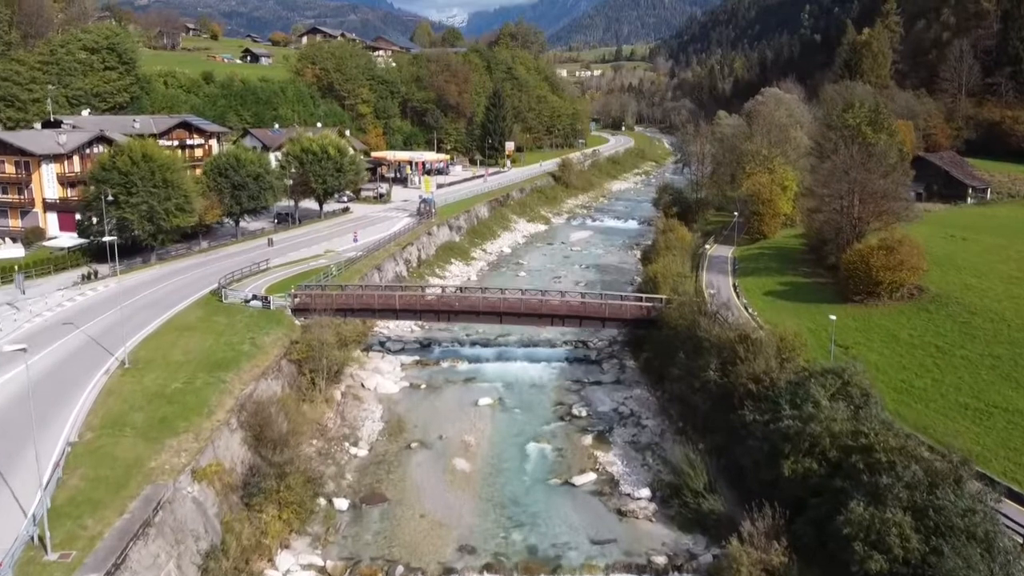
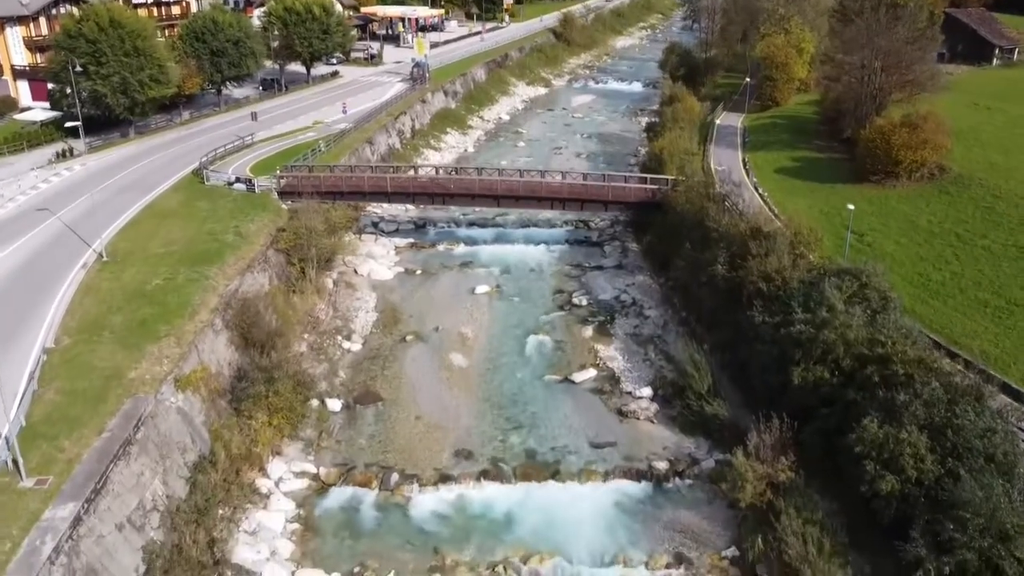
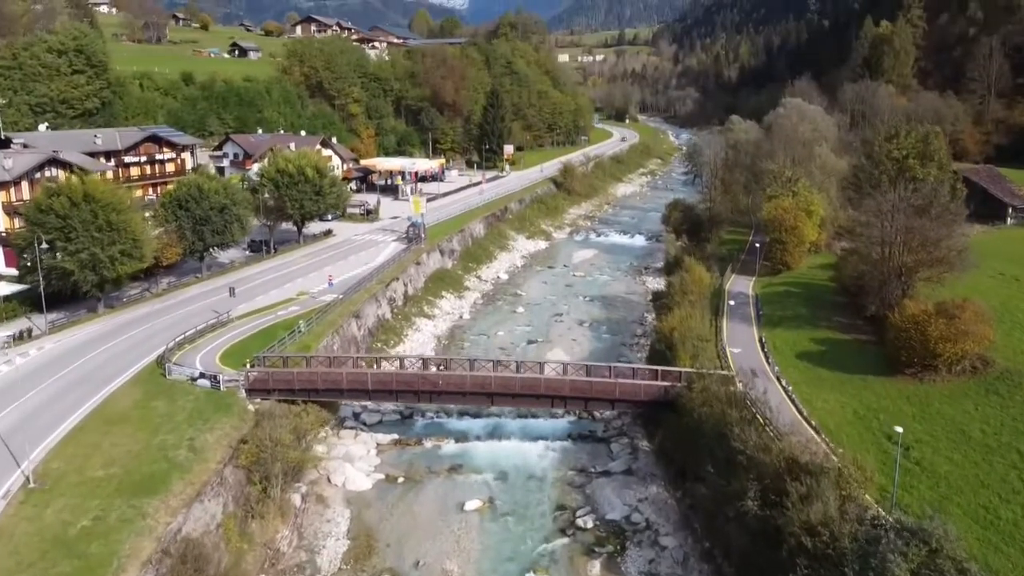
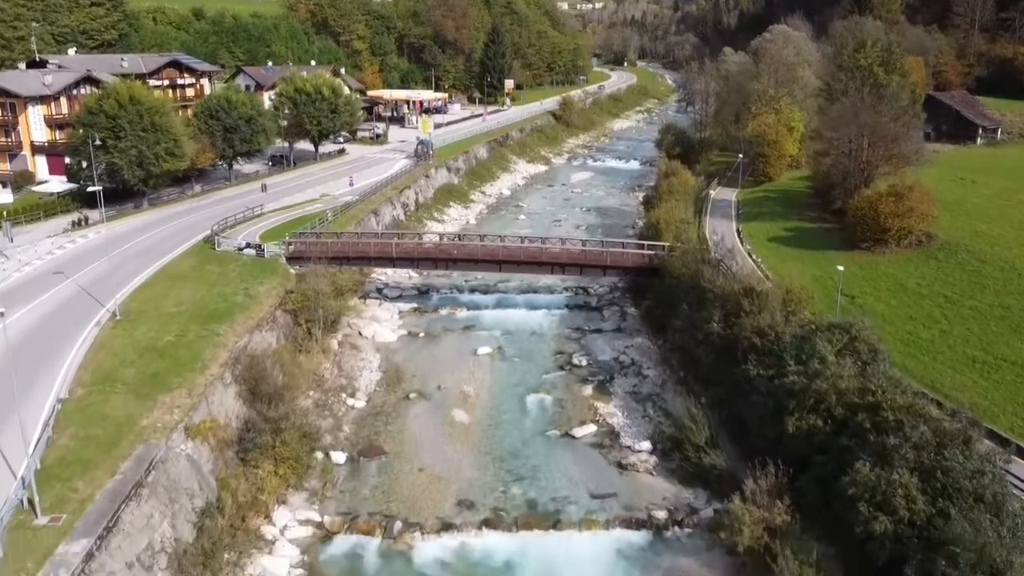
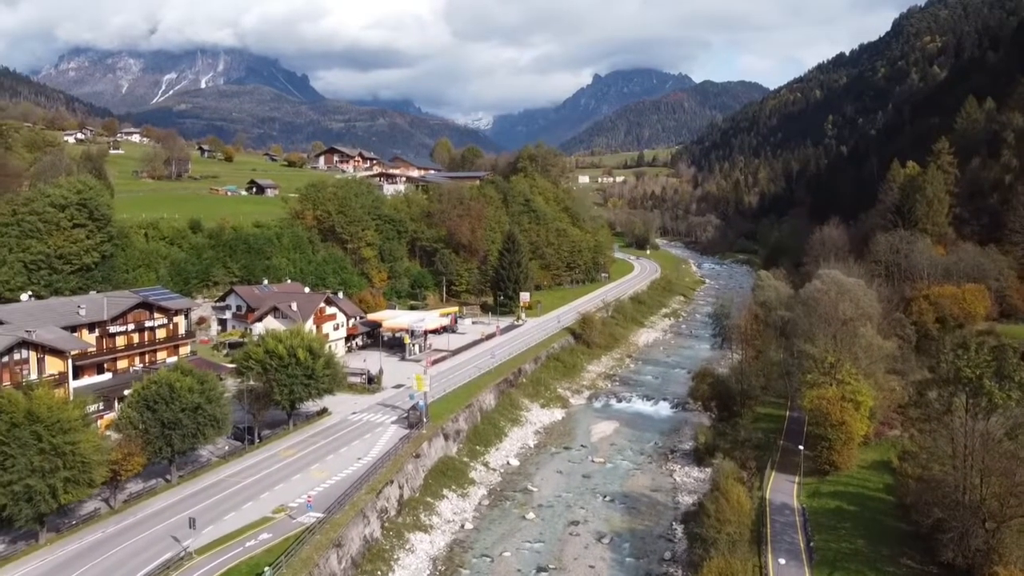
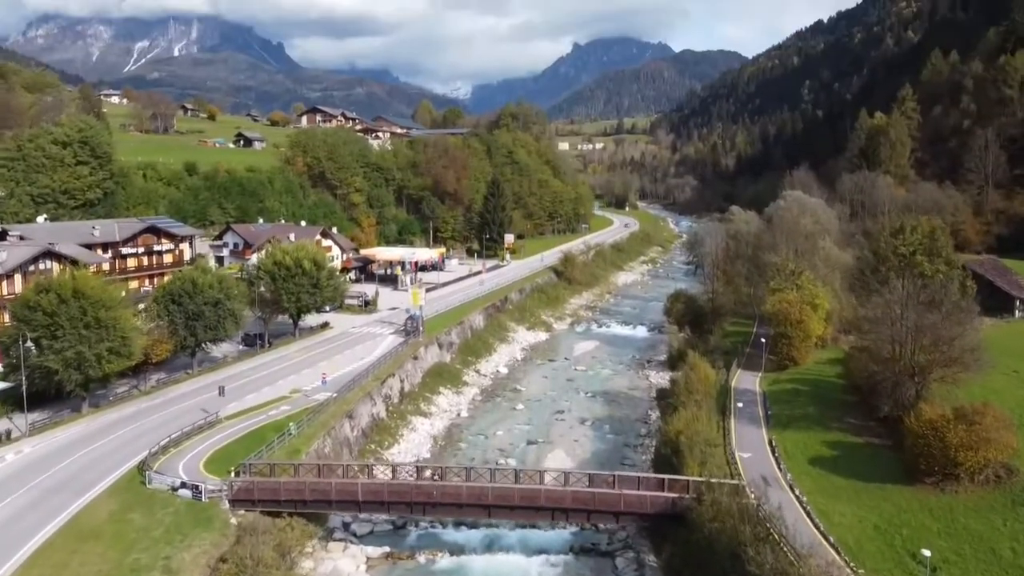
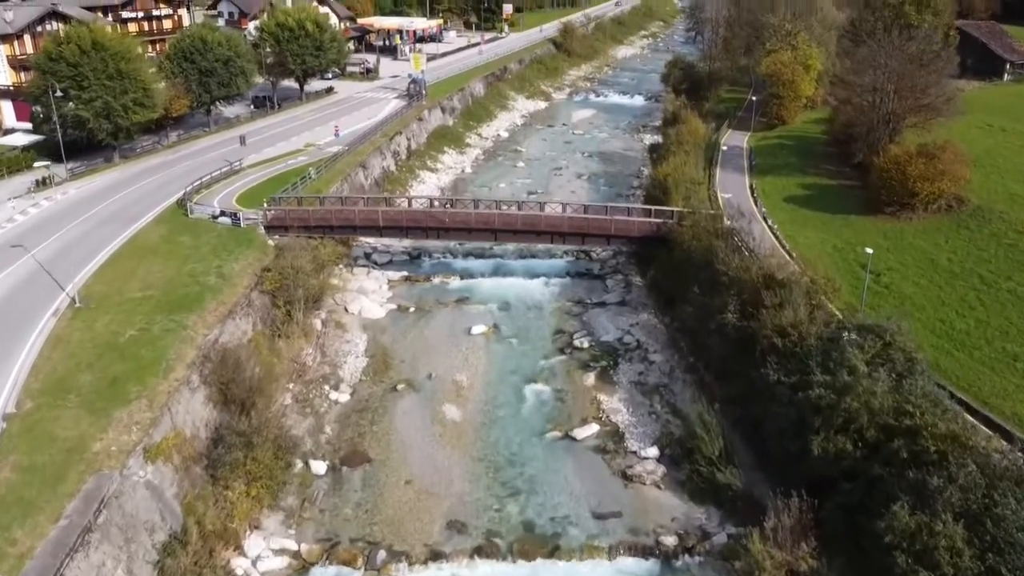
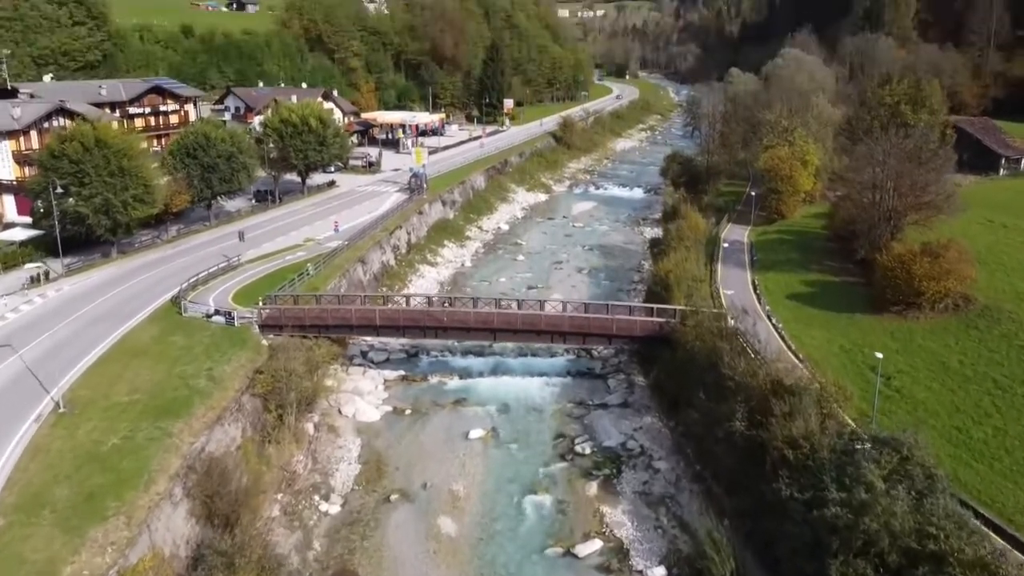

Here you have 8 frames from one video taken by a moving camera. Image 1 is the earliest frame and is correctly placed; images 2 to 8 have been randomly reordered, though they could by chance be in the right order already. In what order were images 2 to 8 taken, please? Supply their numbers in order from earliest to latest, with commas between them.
4, 2, 7, 8, 3, 6, 5
